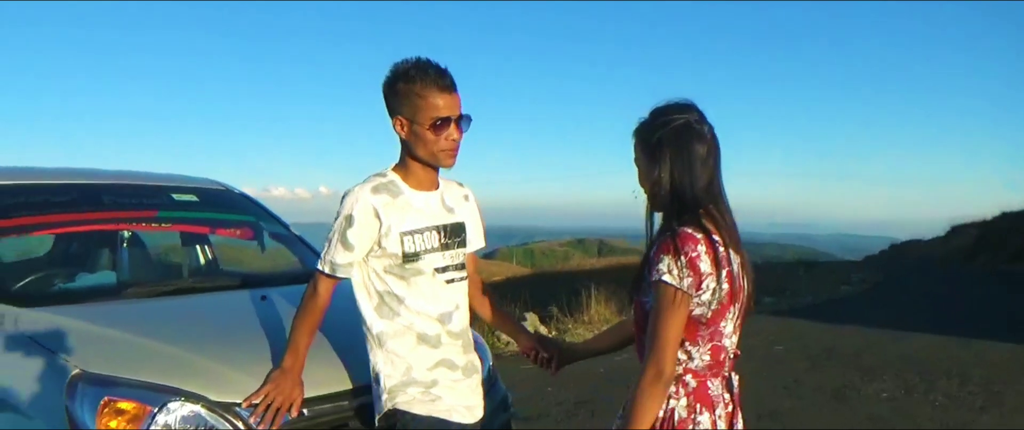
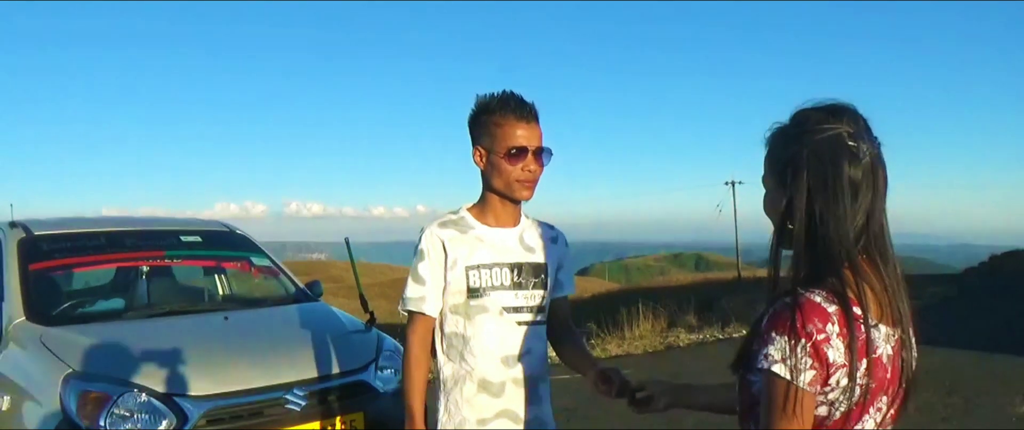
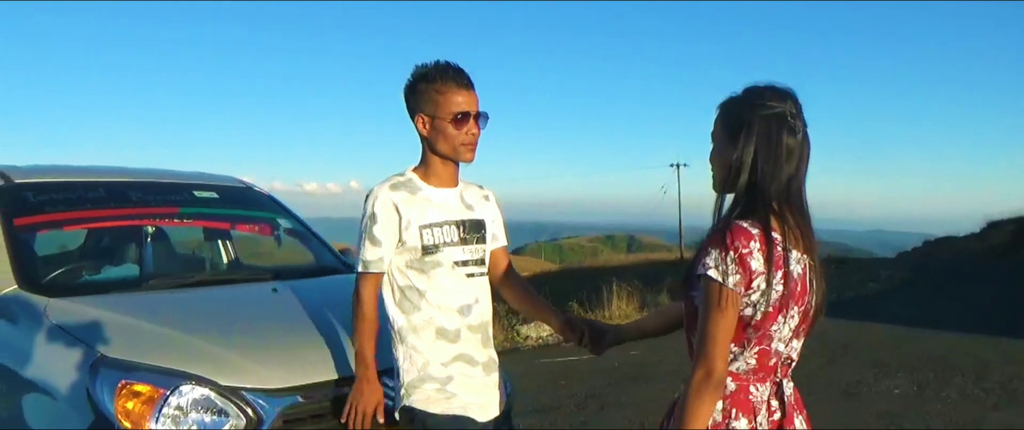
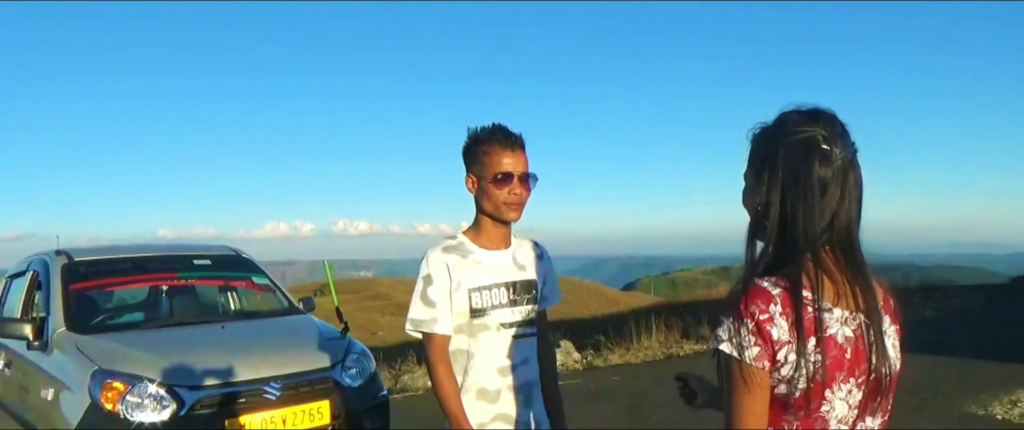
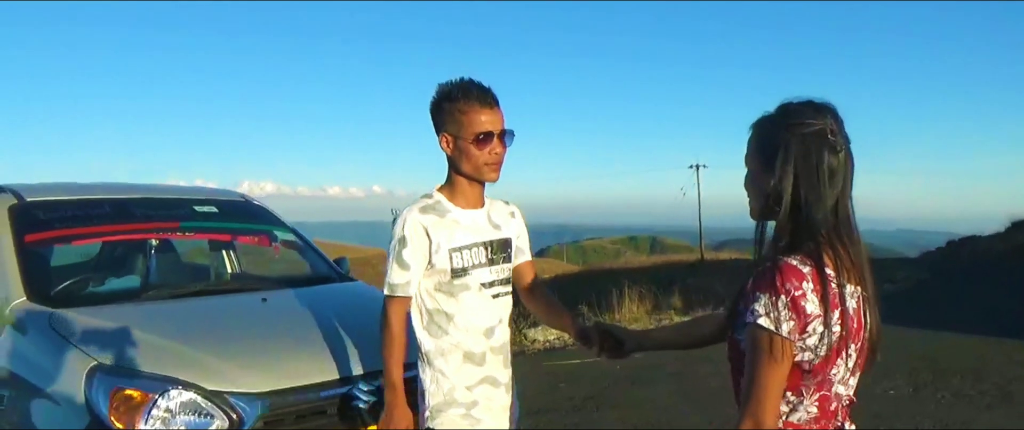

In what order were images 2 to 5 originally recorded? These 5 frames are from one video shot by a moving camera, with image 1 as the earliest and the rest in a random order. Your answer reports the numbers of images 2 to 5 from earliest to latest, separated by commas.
3, 5, 2, 4
